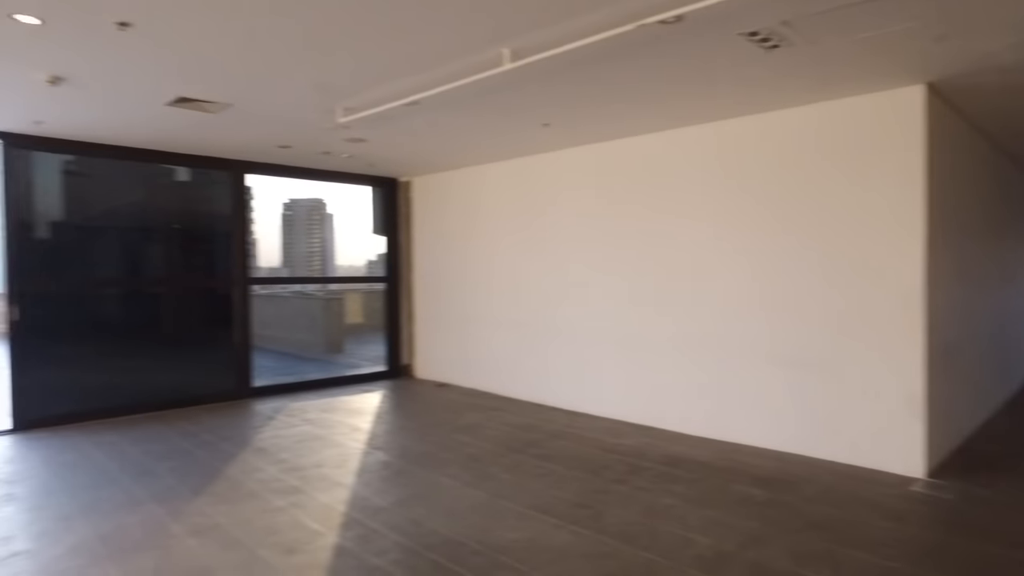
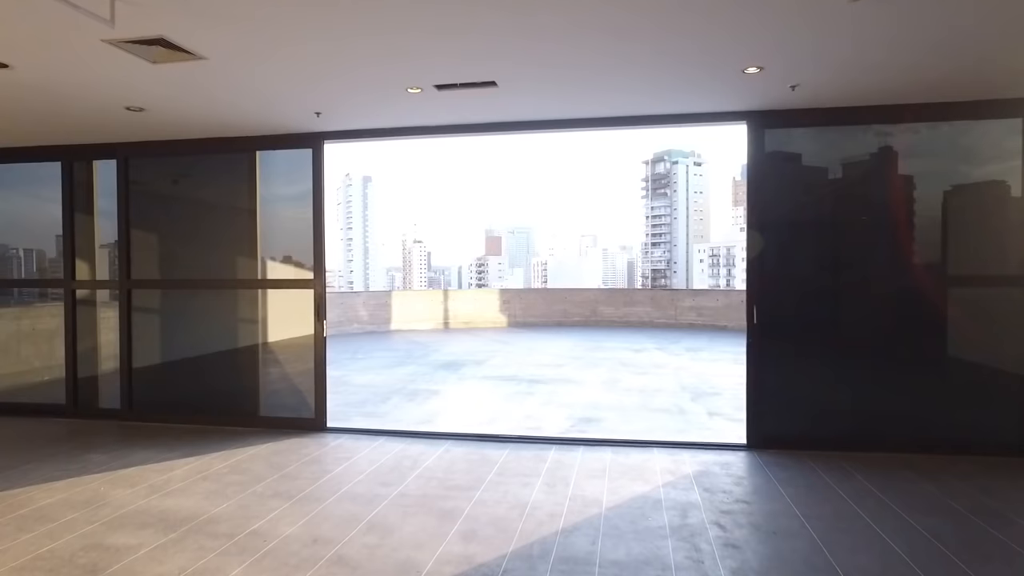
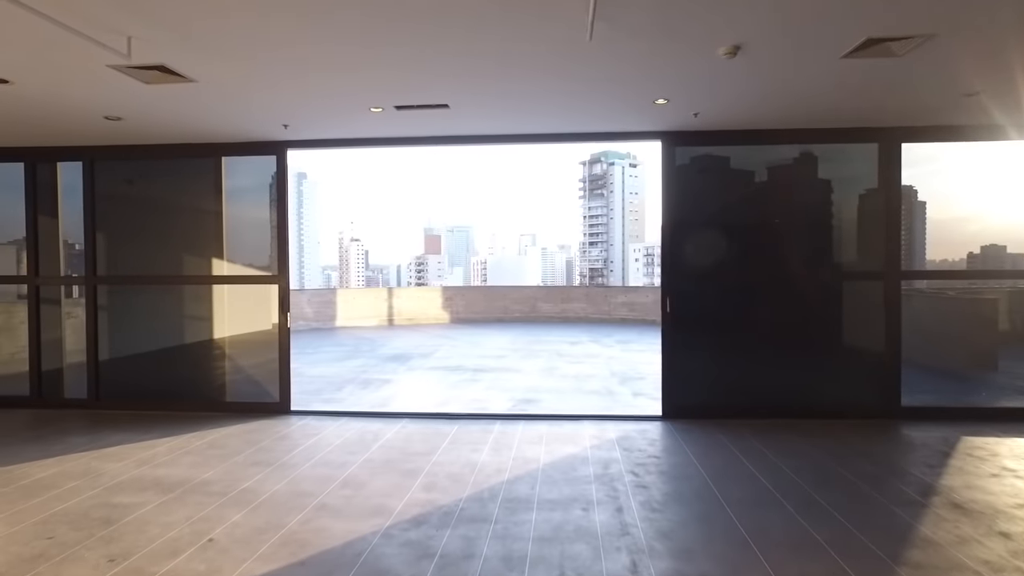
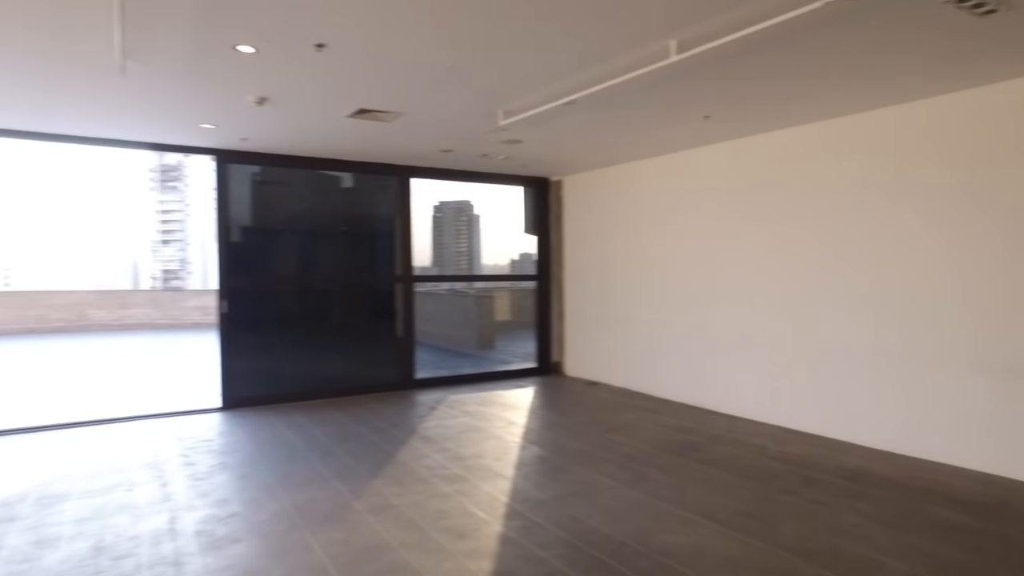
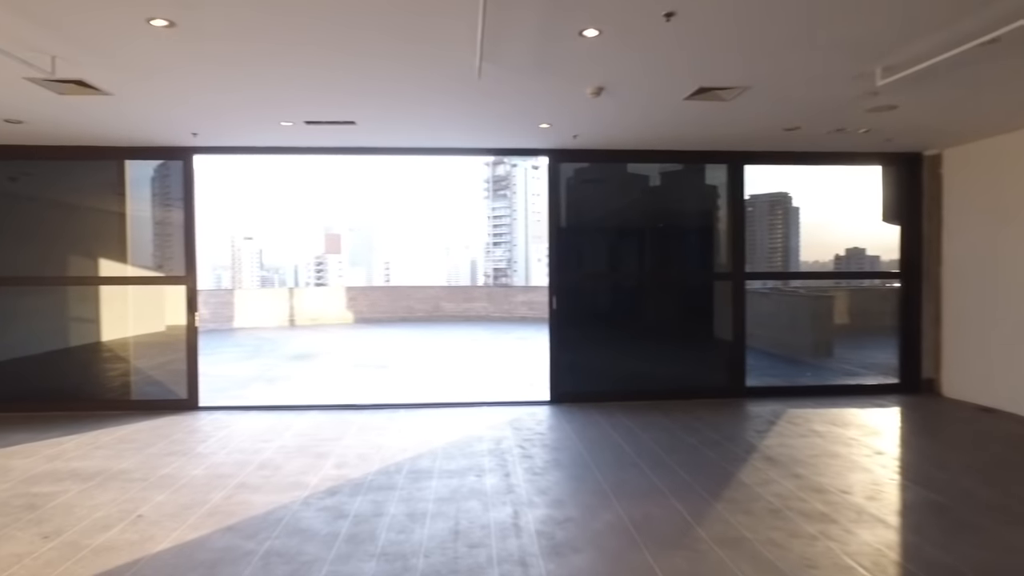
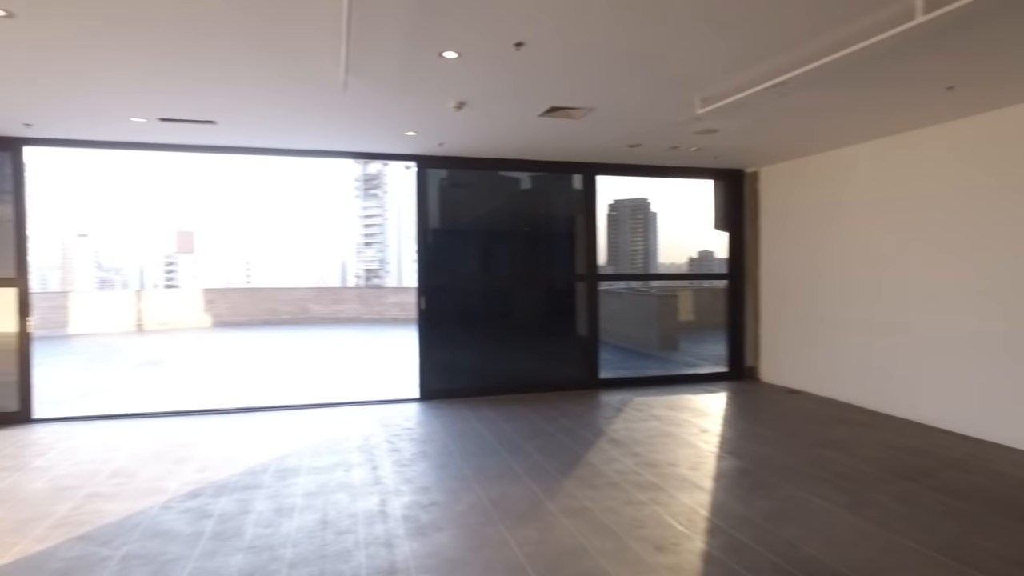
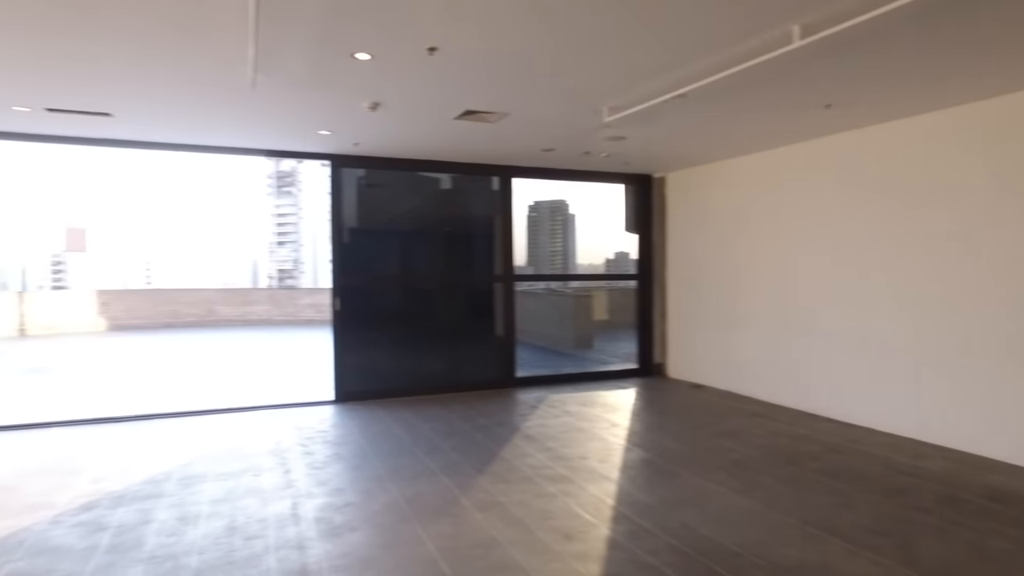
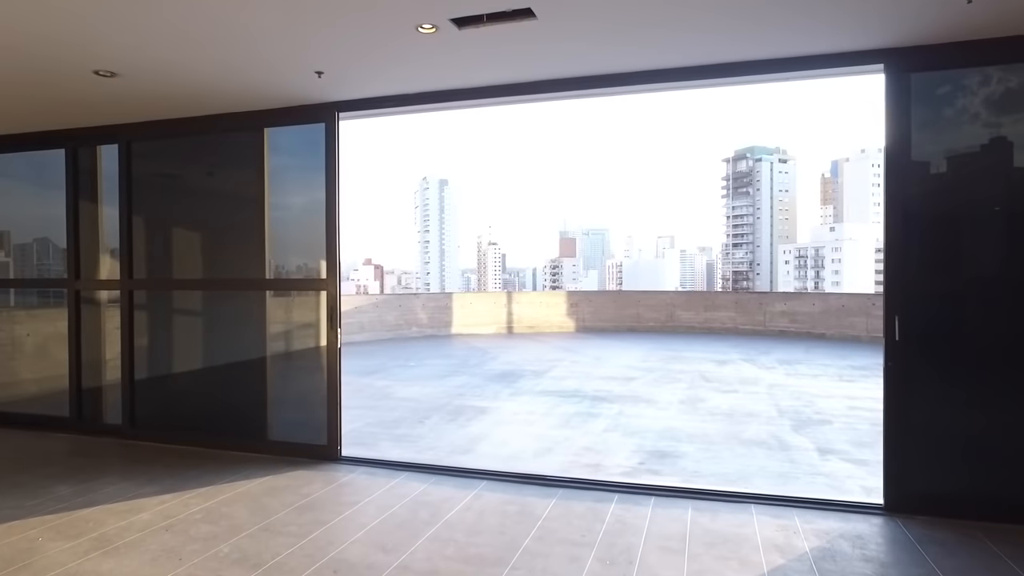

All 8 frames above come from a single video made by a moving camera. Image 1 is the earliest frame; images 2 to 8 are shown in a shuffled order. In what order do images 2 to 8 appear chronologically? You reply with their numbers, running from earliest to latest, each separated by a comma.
4, 7, 6, 5, 3, 2, 8
